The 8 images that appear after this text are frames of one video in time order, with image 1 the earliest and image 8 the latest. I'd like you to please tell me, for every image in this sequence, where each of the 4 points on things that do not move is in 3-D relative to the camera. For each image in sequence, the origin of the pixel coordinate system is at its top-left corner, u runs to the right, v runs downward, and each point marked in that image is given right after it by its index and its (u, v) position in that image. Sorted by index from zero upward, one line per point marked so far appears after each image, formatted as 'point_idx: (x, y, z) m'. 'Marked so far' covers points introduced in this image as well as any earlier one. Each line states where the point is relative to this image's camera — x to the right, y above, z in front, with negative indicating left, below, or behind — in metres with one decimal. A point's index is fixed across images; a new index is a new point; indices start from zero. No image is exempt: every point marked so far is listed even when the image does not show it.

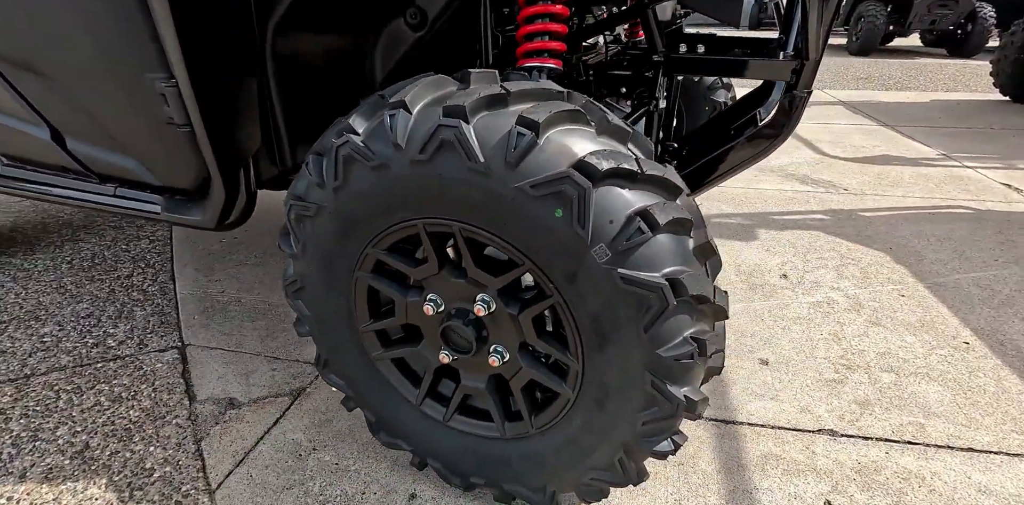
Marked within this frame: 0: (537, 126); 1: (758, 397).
0: (0.0, +0.1, +0.7) m
1: (+0.5, -0.3, +1.2) m
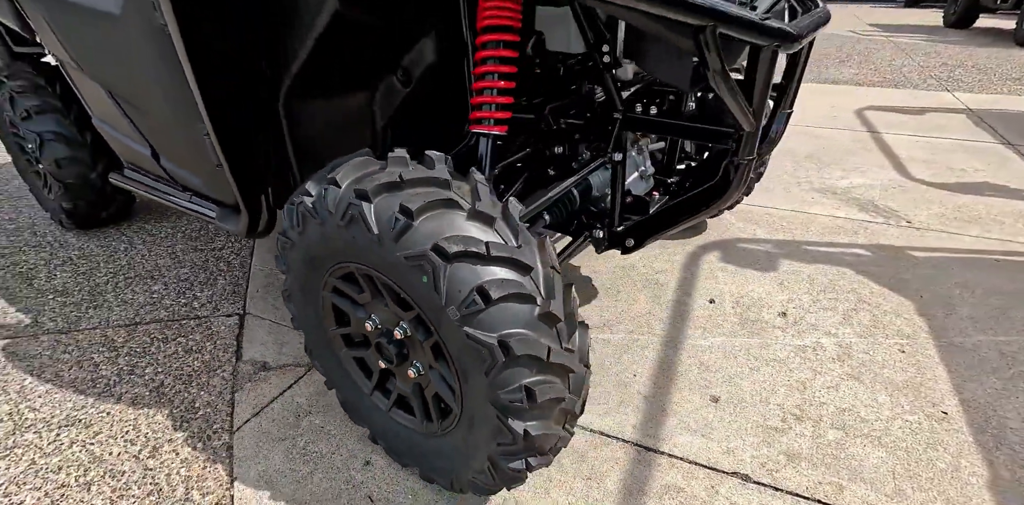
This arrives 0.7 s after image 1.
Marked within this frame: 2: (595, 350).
0: (-0.2, +0.1, +0.9) m
1: (+0.4, -0.4, +1.3) m
2: (+0.2, -0.3, +1.6) m
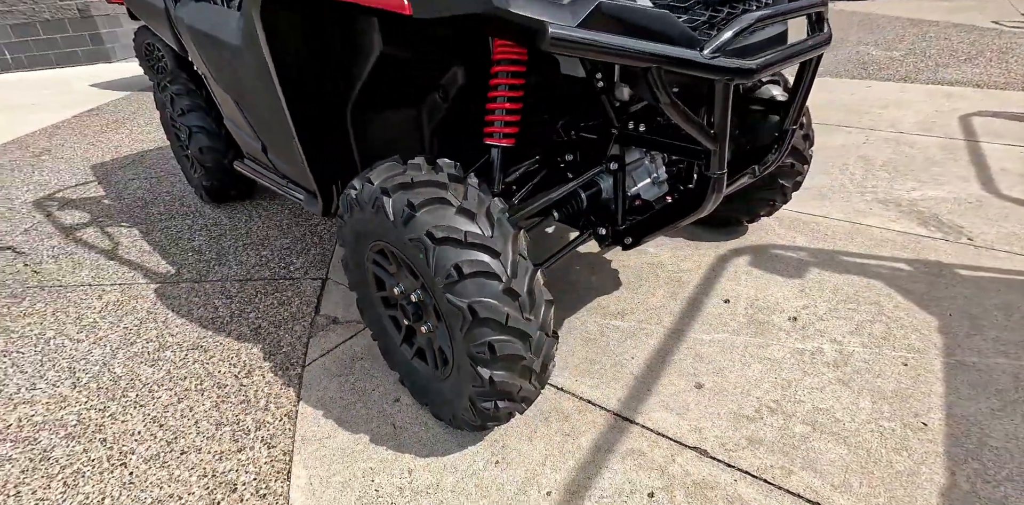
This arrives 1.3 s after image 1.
0: (-0.2, +0.1, +1.2) m
1: (+0.4, -0.4, +1.5) m
2: (+0.3, -0.2, +1.8) m
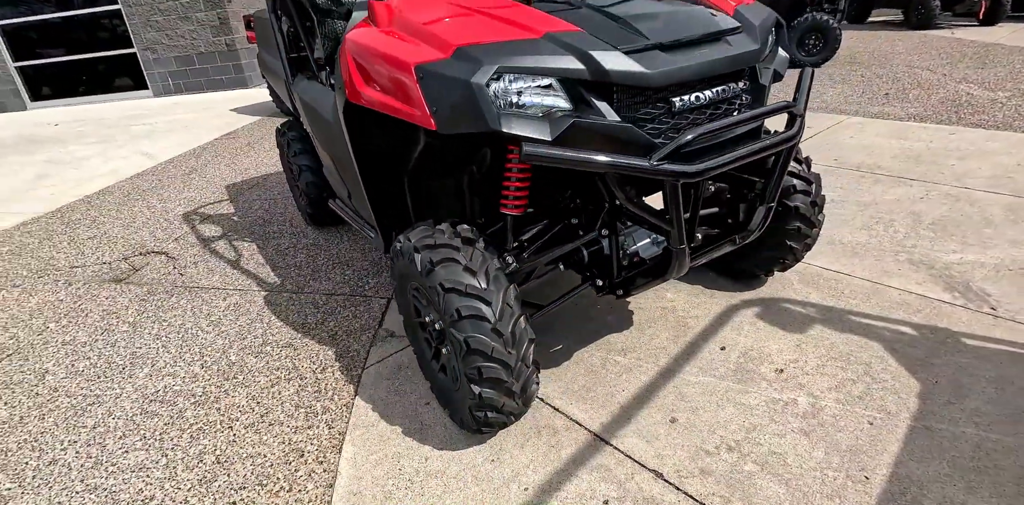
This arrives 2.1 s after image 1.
0: (-0.2, 0.0, +1.6) m
1: (+0.4, -0.6, +1.8) m
2: (+0.3, -0.4, +2.1) m
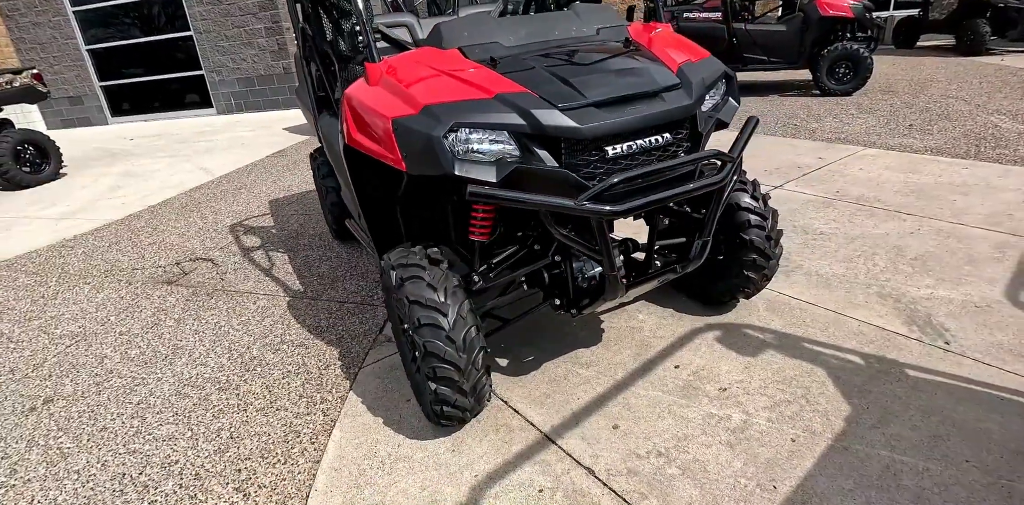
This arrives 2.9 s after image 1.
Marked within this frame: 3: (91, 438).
0: (-0.4, -0.1, +1.9) m
1: (+0.2, -0.7, +2.1) m
2: (+0.2, -0.5, +2.4) m
3: (-1.7, -0.7, +2.3) m
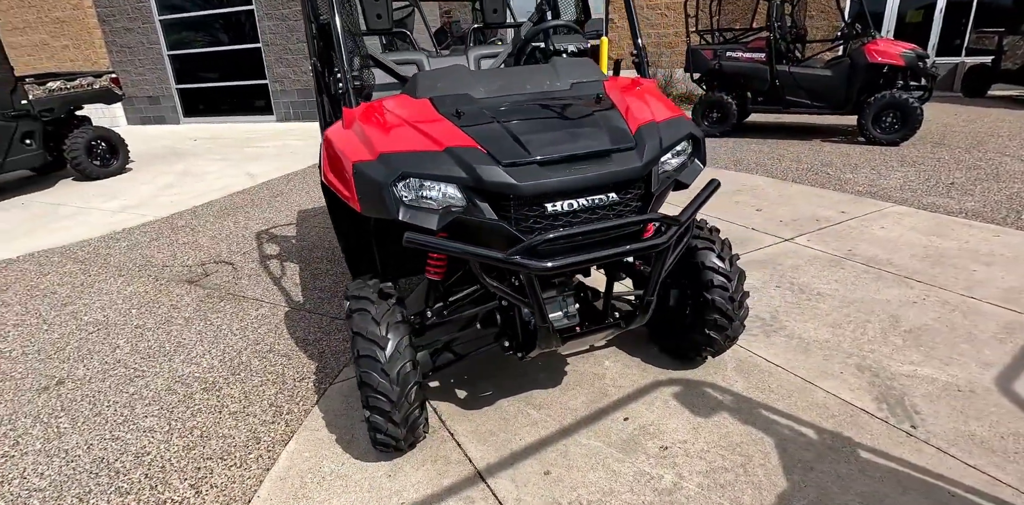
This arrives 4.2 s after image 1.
0: (-0.6, -0.2, +2.1) m
1: (0.0, -0.8, +2.1) m
2: (0.0, -0.7, +2.4) m
3: (-1.9, -0.8, +2.6) m
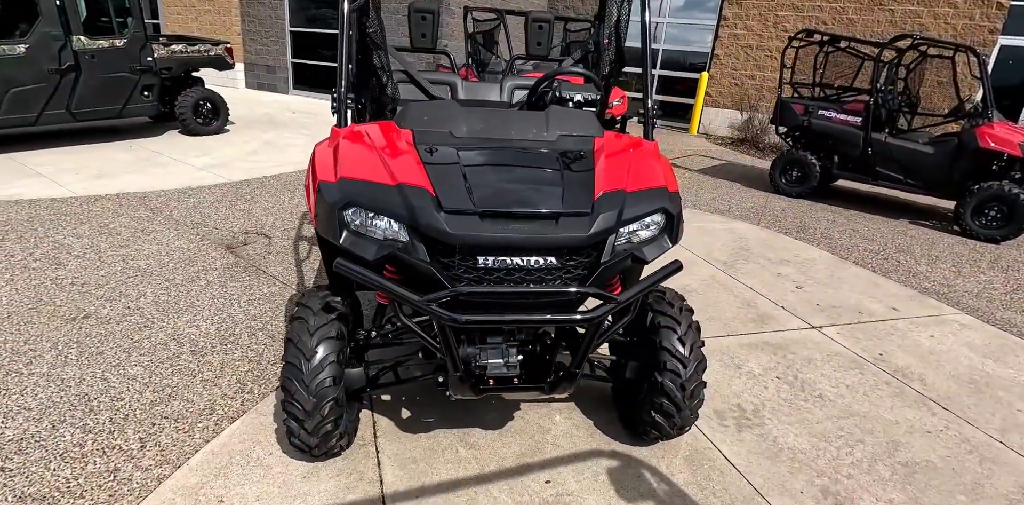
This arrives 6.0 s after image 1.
0: (-0.8, -0.2, +2.2) m
1: (-0.4, -1.0, +2.2) m
2: (-0.3, -0.8, +2.5) m
3: (-2.1, -0.5, +2.9) m
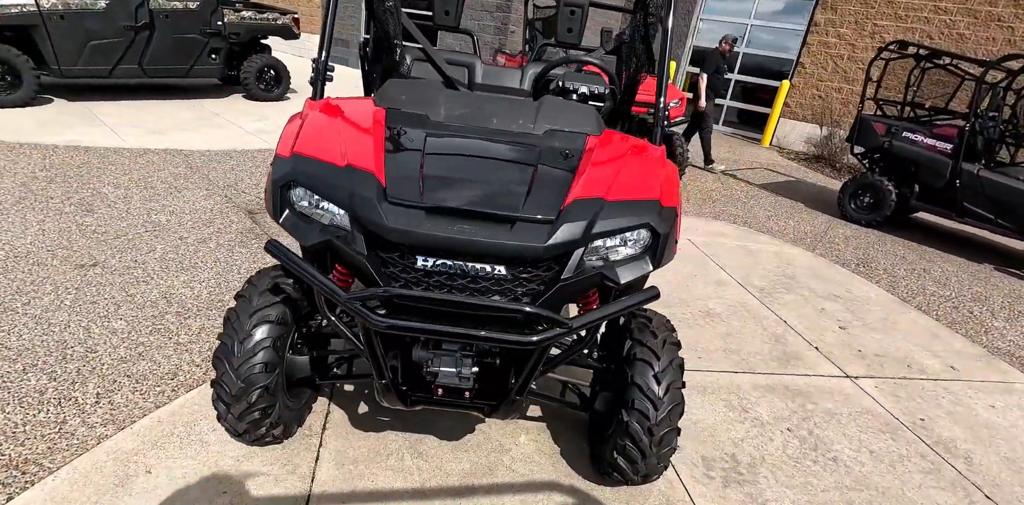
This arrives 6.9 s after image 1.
0: (-1.0, -0.2, +2.1) m
1: (-0.6, -0.9, +2.0) m
2: (-0.5, -0.8, +2.3) m
3: (-2.2, -0.3, +3.0) m
